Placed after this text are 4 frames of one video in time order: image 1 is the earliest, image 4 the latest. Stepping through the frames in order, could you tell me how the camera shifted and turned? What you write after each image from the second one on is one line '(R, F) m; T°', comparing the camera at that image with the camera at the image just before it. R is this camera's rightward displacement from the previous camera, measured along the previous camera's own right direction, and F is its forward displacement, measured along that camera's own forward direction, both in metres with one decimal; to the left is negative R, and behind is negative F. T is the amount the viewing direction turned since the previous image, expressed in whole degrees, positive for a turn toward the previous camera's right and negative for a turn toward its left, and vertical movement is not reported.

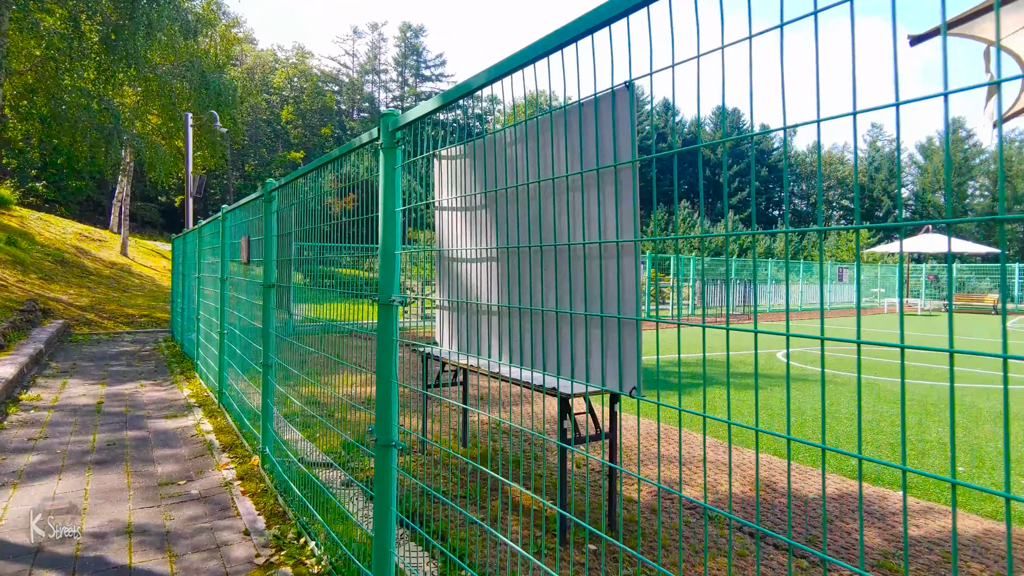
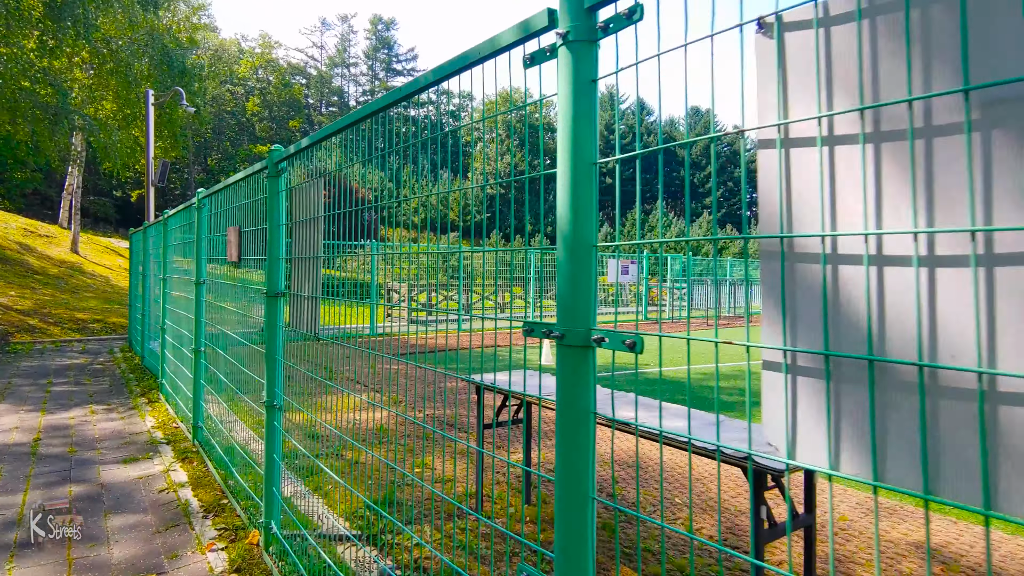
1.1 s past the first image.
(-0.4, +0.6) m; +3°
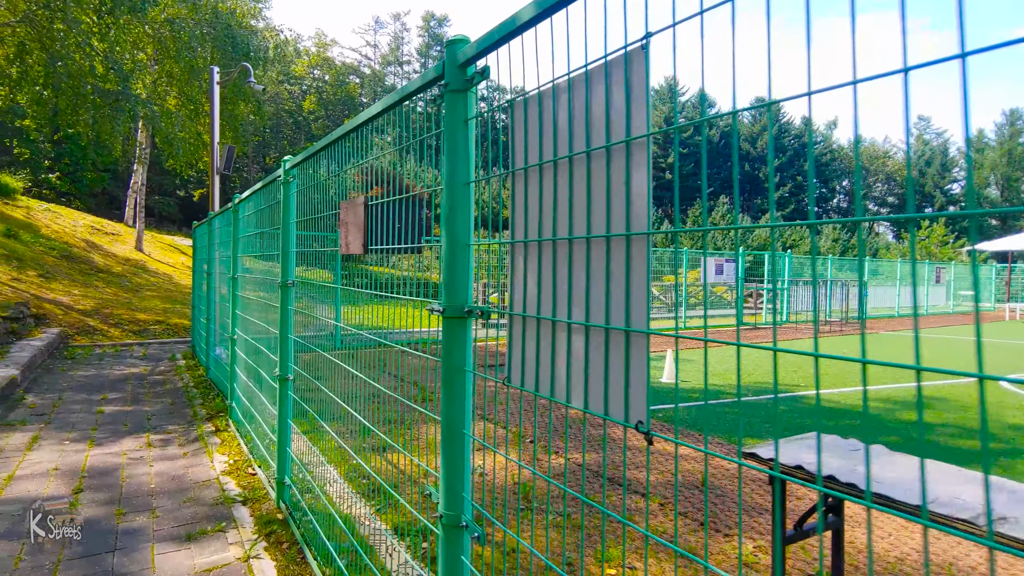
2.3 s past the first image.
(-0.5, +0.8) m; -4°
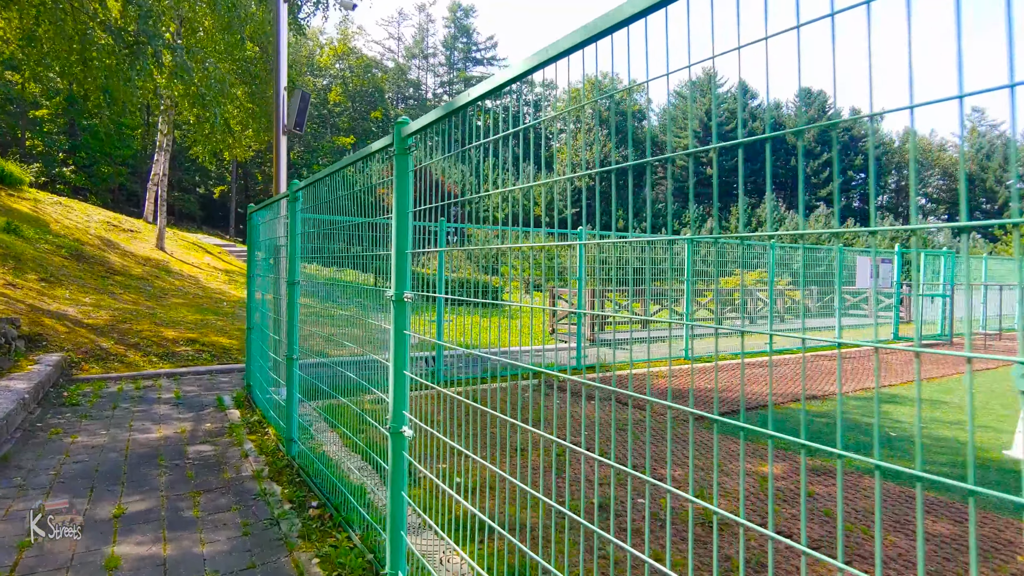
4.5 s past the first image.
(-1.2, +1.7) m; -1°
